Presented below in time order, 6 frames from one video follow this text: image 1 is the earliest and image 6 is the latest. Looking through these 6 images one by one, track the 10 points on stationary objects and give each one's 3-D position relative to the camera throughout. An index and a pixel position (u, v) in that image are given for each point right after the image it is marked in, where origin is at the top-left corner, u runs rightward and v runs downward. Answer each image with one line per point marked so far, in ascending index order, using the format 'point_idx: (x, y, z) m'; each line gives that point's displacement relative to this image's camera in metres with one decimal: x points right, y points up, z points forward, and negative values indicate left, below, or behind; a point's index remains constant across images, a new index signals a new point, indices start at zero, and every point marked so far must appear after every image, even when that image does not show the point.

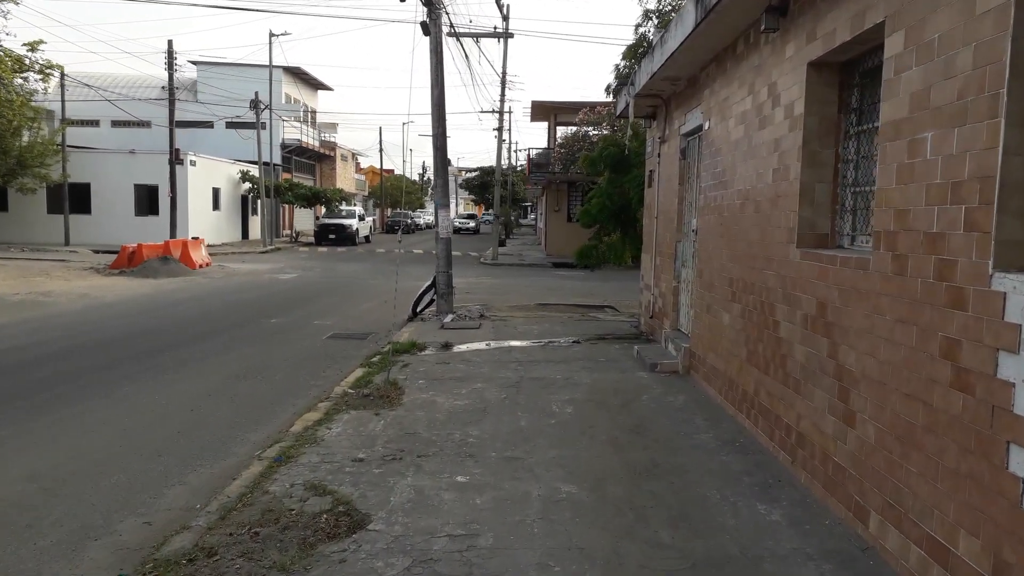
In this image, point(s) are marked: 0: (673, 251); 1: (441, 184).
0: (+1.9, +0.4, +9.1) m
1: (-1.2, +1.7, +12.4) m
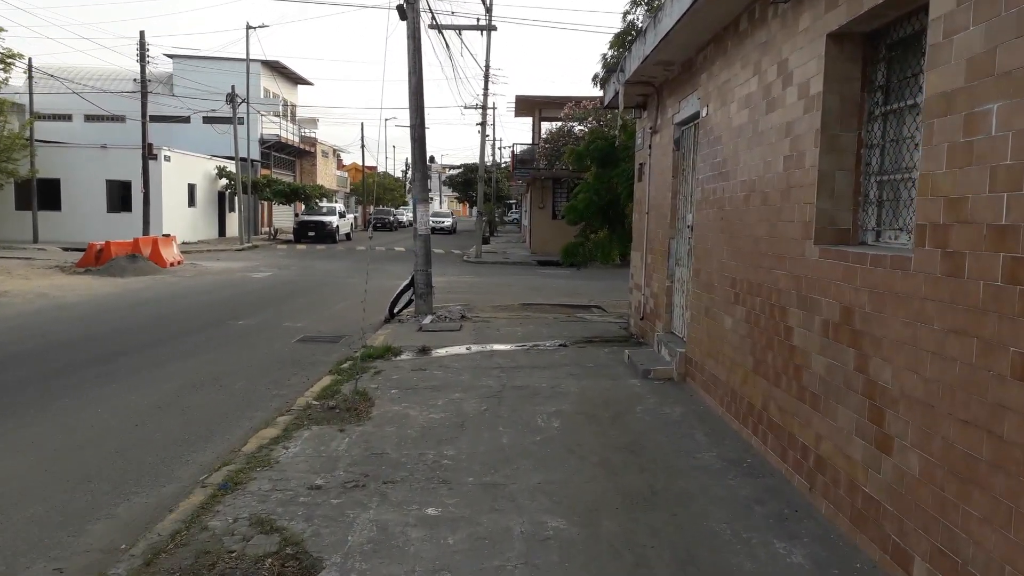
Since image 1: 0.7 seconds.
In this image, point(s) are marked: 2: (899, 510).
0: (+1.7, +0.4, +8.5) m
1: (-1.4, +1.7, +11.8) m
2: (+1.7, -1.0, +3.3) m
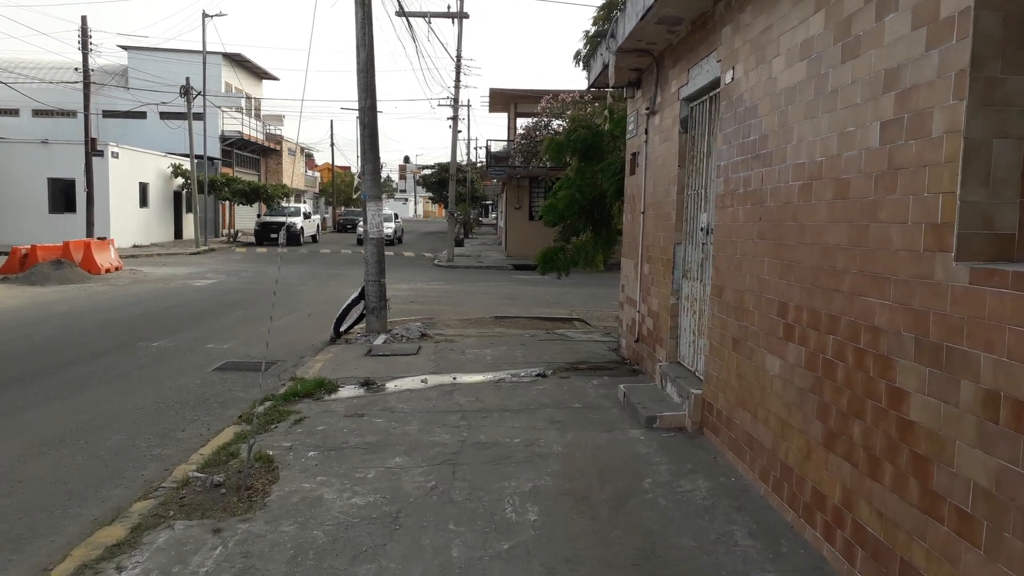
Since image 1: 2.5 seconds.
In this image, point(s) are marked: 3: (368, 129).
0: (+1.4, +0.3, +6.8) m
1: (-1.9, +1.5, +9.9) m
2: (+1.5, -1.1, +1.6) m
3: (-1.9, +2.1, +9.8) m
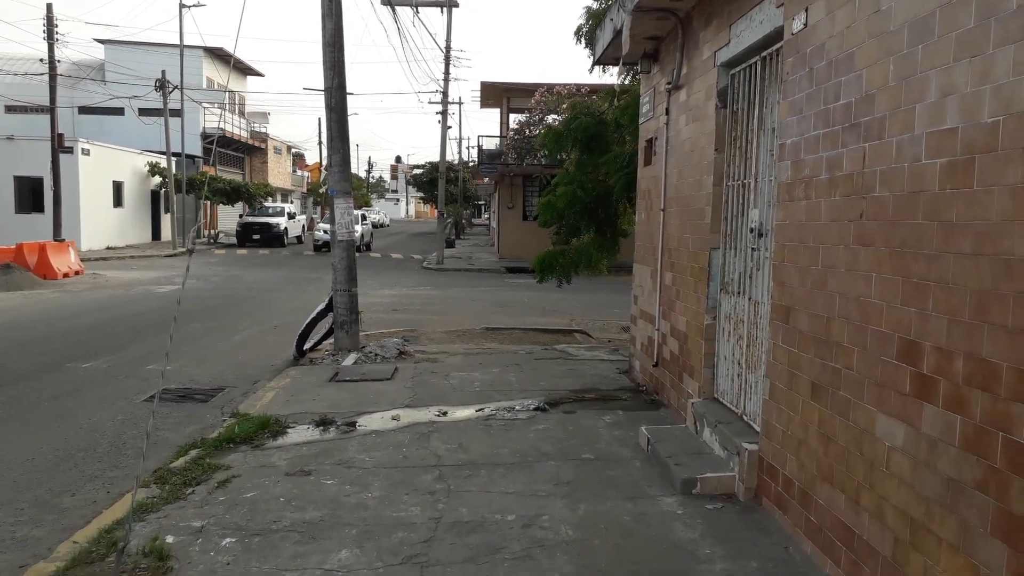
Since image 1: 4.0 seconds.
0: (+1.4, +0.2, +5.3) m
1: (-1.9, +1.4, +8.5) m
2: (+1.5, -1.2, +0.2) m
3: (-2.0, +2.0, +8.4) m
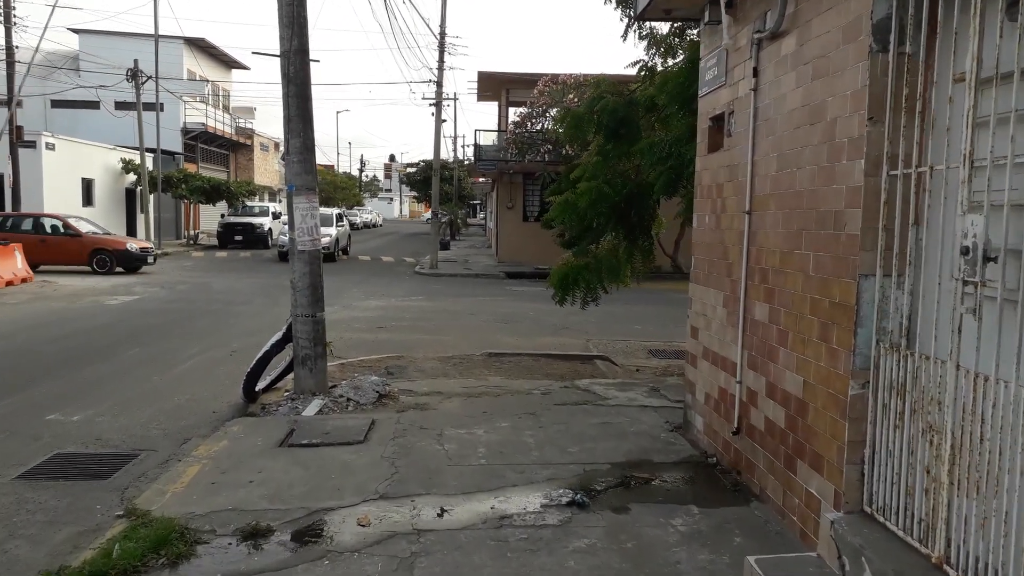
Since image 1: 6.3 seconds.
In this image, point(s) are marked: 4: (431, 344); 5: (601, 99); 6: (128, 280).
0: (+1.5, -0.1, +3.4) m
1: (-1.8, +1.2, +6.5) m
2: (+1.7, -1.5, -1.7) m
3: (-1.8, +1.7, +6.4) m
4: (-1.1, -0.8, +10.2) m
5: (+1.0, +2.1, +8.4) m
6: (-8.9, +0.2, +17.6) m
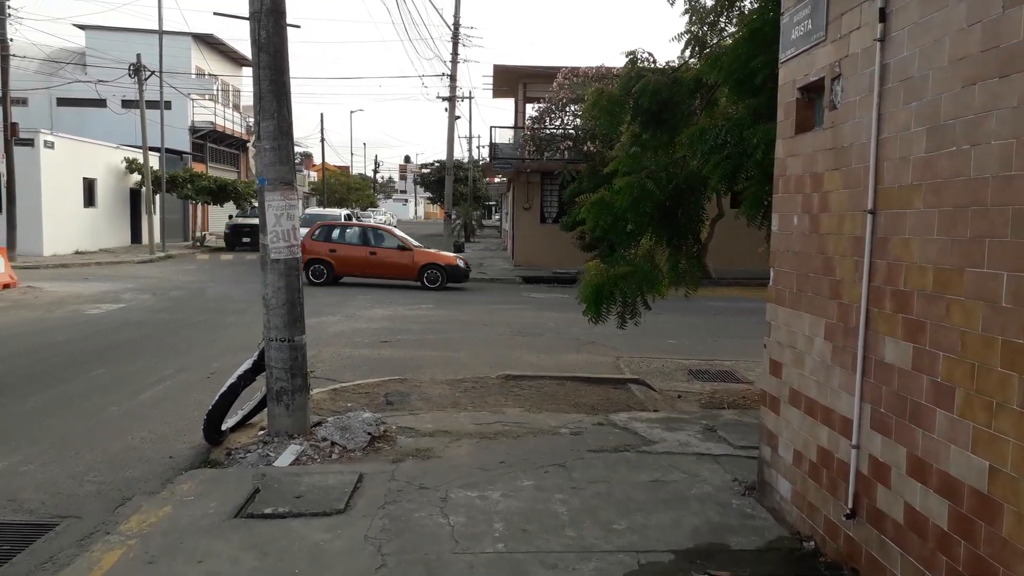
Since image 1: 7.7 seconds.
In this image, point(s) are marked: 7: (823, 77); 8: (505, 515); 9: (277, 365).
0: (+1.6, -0.2, +2.1) m
1: (-1.6, +1.0, +5.3) m
2: (+1.7, -1.6, -3.1) m
3: (-1.7, +1.6, +5.2) m
4: (-0.8, -0.9, +9.0) m
5: (+1.2, +2.0, +7.1) m
6: (-8.5, 0.0, +16.5) m
7: (+1.6, +1.1, +3.8) m
8: (0.0, -1.3, +4.1) m
9: (-1.6, -0.5, +5.3) m
